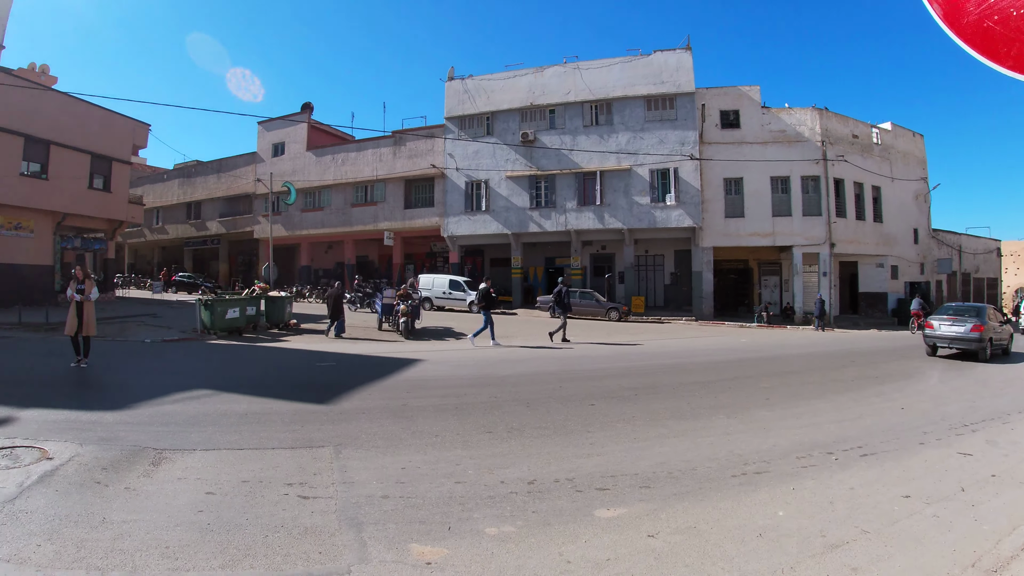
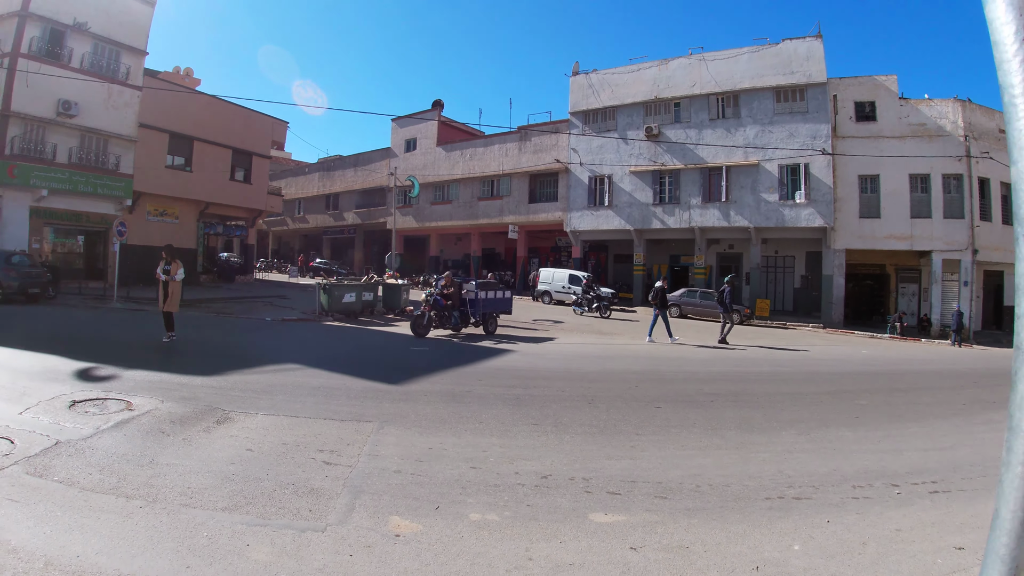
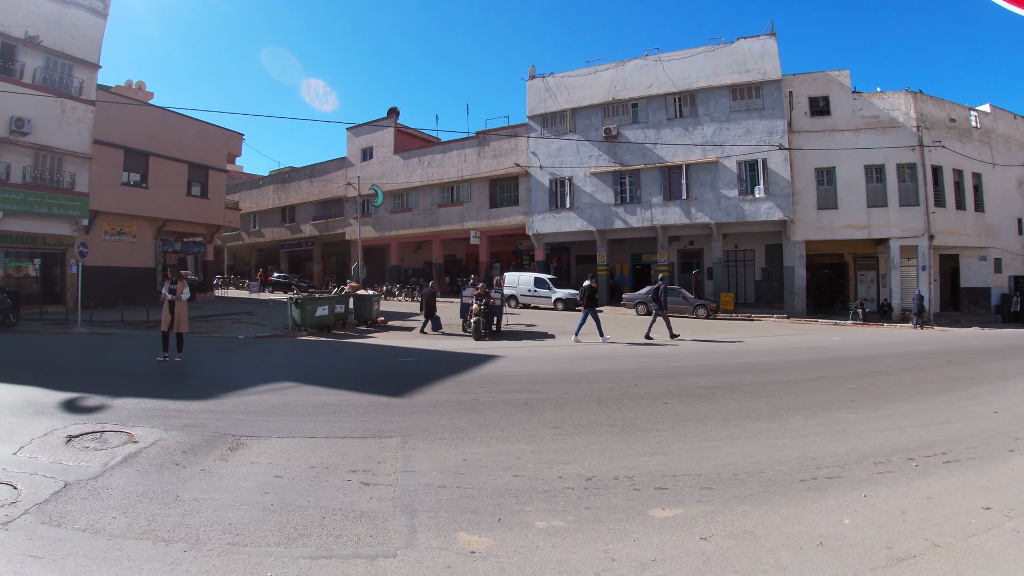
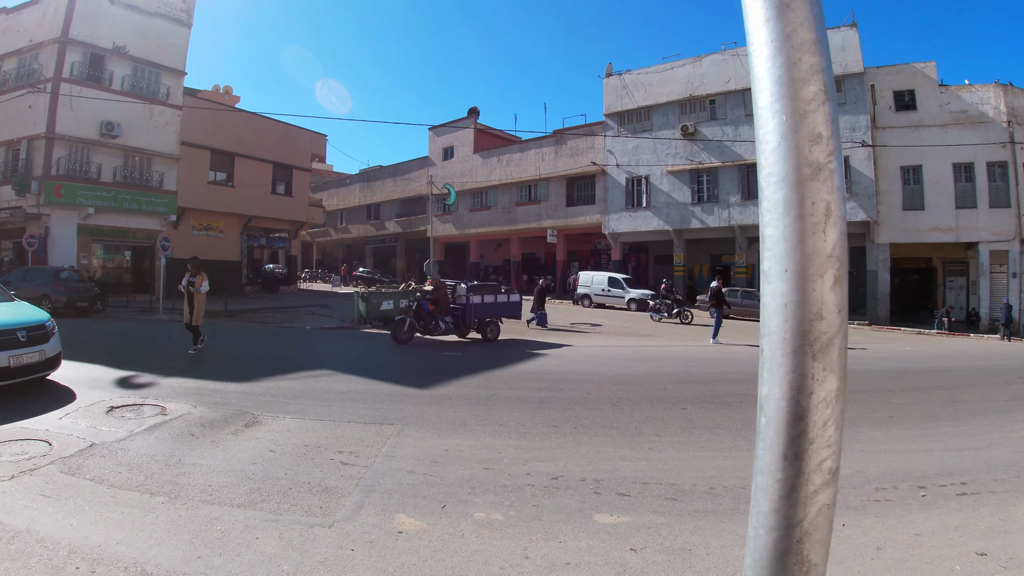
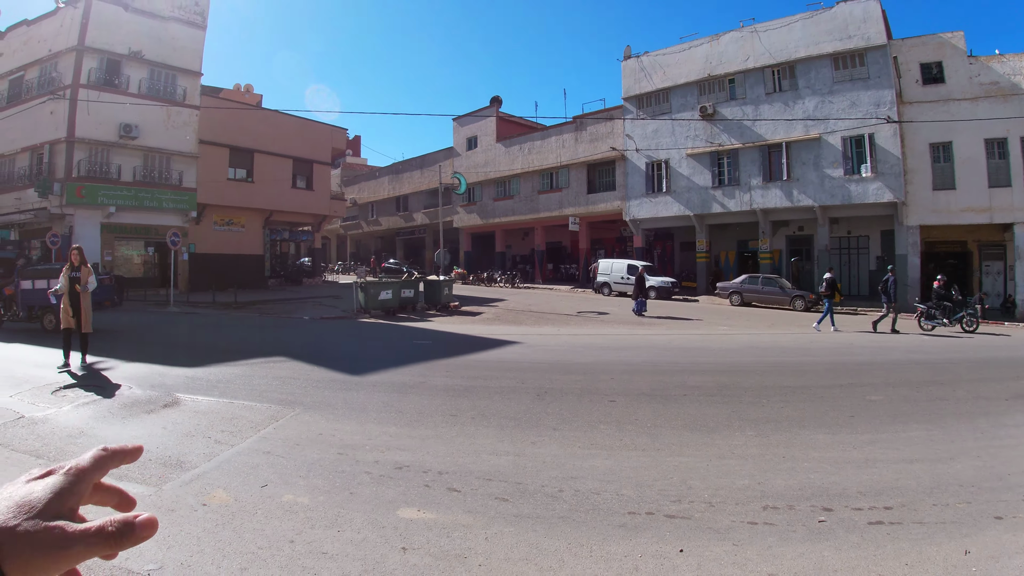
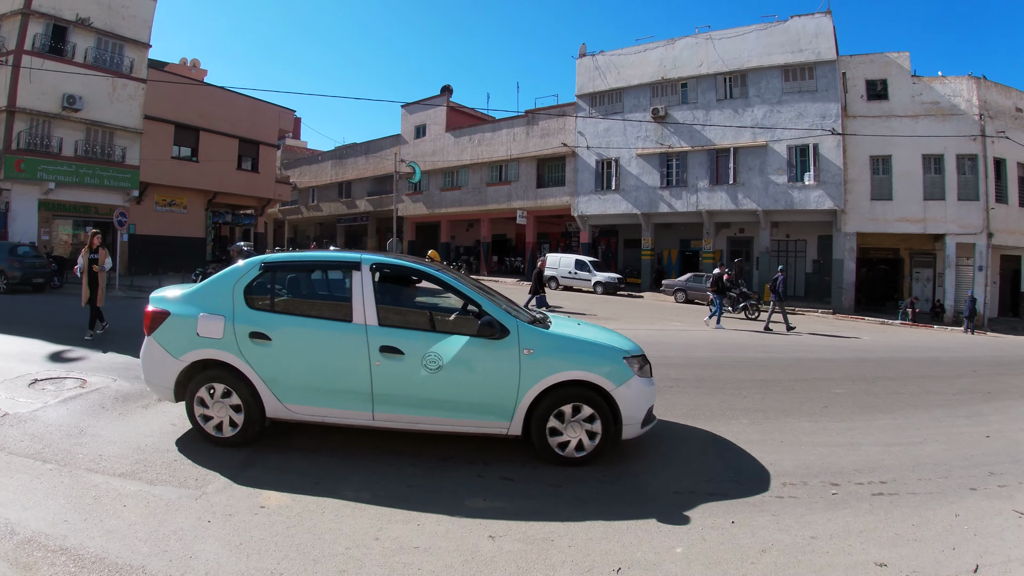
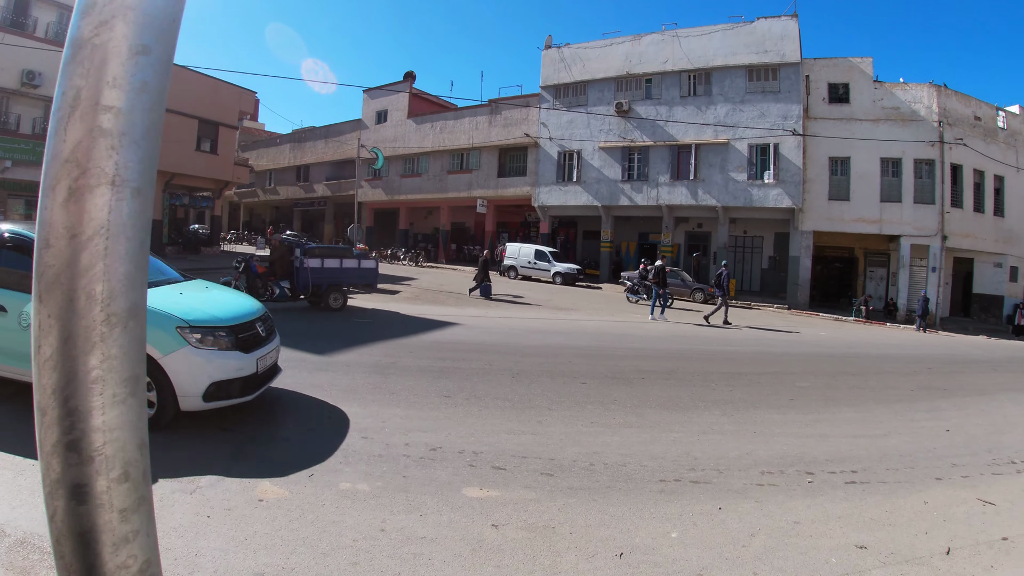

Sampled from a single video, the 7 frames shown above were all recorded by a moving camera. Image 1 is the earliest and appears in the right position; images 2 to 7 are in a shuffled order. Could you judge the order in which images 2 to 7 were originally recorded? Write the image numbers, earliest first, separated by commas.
3, 2, 4, 7, 6, 5
